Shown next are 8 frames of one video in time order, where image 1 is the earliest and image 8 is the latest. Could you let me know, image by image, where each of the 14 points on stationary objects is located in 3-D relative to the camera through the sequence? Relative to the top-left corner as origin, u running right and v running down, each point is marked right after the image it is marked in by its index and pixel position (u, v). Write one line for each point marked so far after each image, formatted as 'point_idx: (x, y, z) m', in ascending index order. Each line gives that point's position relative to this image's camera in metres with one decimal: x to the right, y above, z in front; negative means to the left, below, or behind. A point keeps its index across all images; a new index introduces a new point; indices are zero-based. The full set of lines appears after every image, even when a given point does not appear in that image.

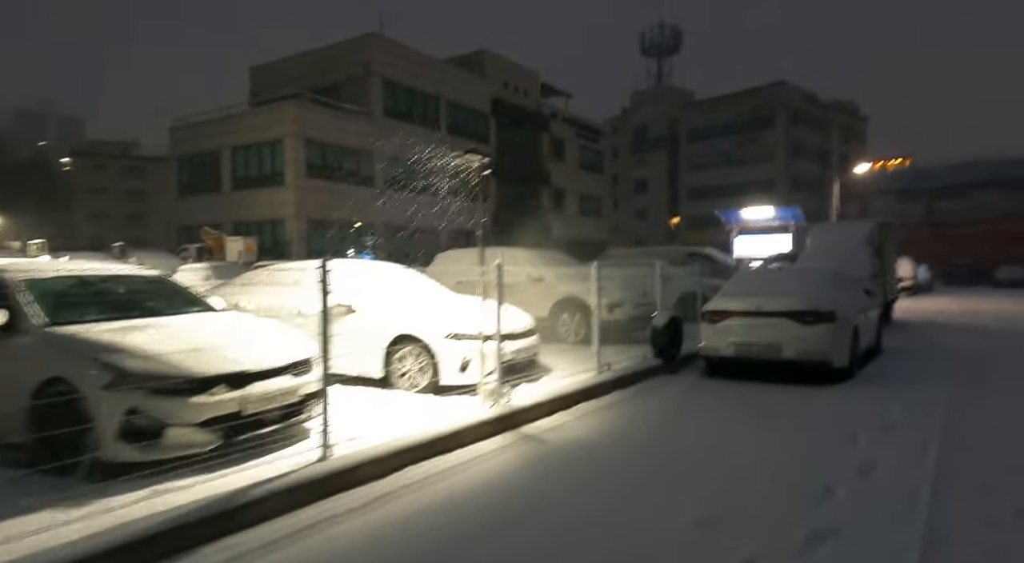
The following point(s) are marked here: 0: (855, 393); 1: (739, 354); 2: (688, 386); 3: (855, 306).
0: (+3.7, -1.3, +7.0) m
1: (+2.6, -0.9, +7.7) m
2: (+2.0, -1.2, +7.5) m
3: (+4.5, -0.3, +8.5) m
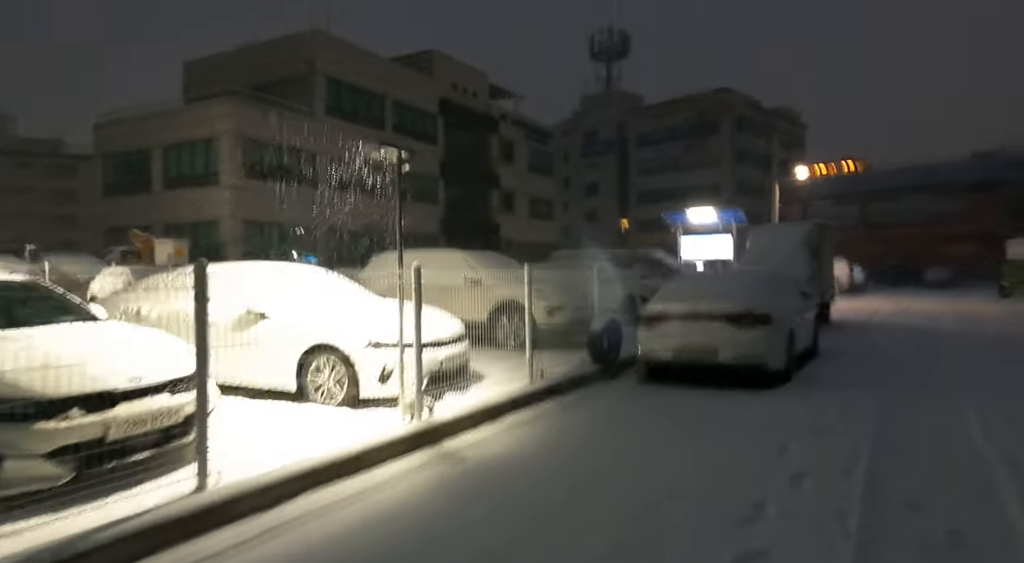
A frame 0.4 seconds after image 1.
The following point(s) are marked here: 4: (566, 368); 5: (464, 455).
0: (+2.9, -1.3, +7.0) m
1: (+1.9, -0.9, +7.6) m
2: (+1.2, -1.2, +7.3) m
3: (+3.6, -0.4, +8.5) m
4: (+0.6, -1.1, +7.8) m
5: (-0.3, -1.2, +4.4) m
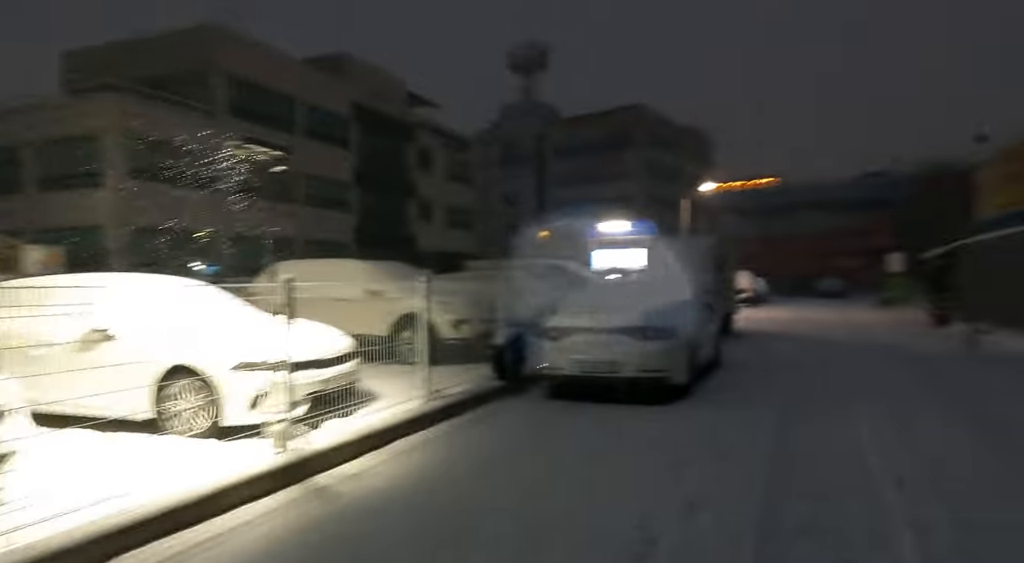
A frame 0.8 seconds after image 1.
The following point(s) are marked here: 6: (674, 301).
0: (+1.9, -1.4, +6.9) m
1: (+0.8, -1.1, +7.4) m
2: (+0.2, -1.4, +7.0) m
3: (+2.4, -0.5, +8.6) m
4: (-0.5, -1.2, +7.5) m
5: (-1.1, -1.3, +4.0) m
6: (+2.1, -0.3, +8.5) m
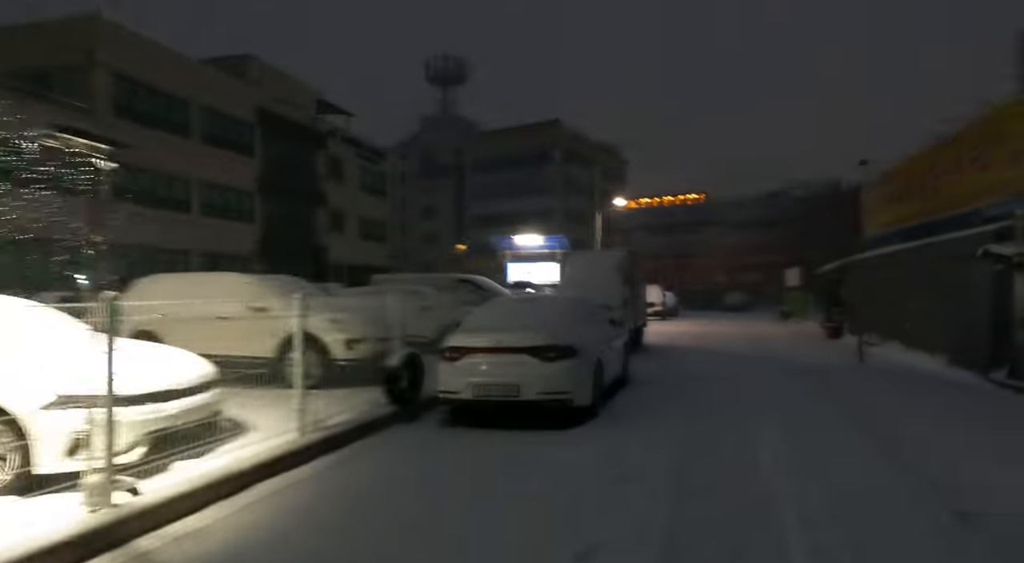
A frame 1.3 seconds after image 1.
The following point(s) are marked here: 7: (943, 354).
0: (+0.8, -1.6, +6.6) m
1: (-0.4, -1.3, +7.0) m
2: (-0.9, -1.6, +6.5) m
3: (+1.1, -0.7, +8.3) m
4: (-1.6, -1.4, +6.9) m
5: (-1.7, -1.4, +3.3) m
6: (+0.8, -0.5, +8.2) m
7: (+8.6, -1.5, +12.9) m
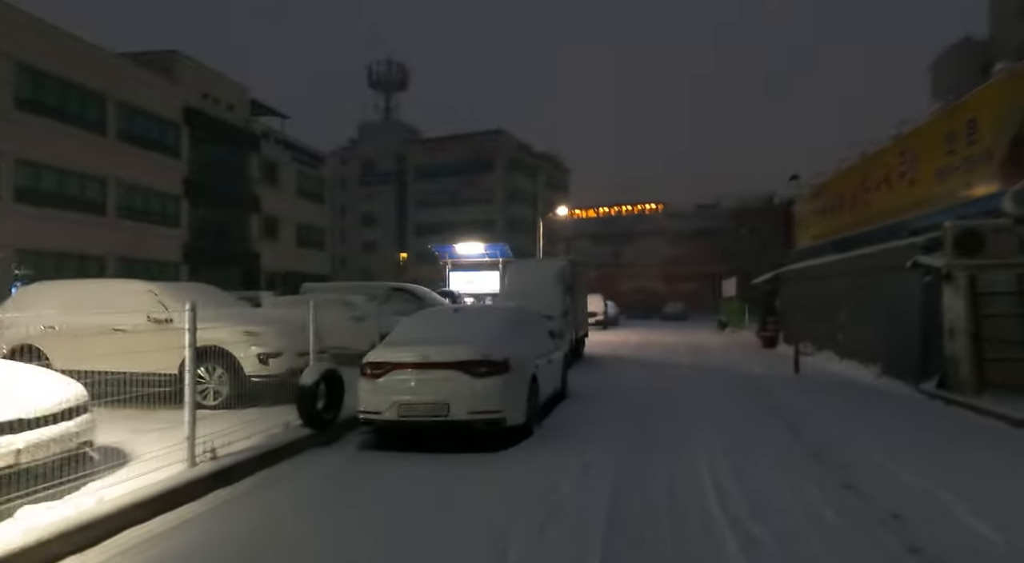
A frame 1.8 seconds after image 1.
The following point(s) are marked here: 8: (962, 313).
0: (+0.1, -1.7, +6.1) m
1: (-1.1, -1.4, +6.4) m
2: (-1.6, -1.6, +5.9) m
3: (+0.3, -0.9, +7.9) m
4: (-2.3, -1.5, +6.2) m
5: (-2.1, -1.4, +2.7) m
6: (0.0, -0.6, +7.7) m
7: (+7.3, -1.7, +13.1) m
8: (+6.7, -0.5, +9.6) m
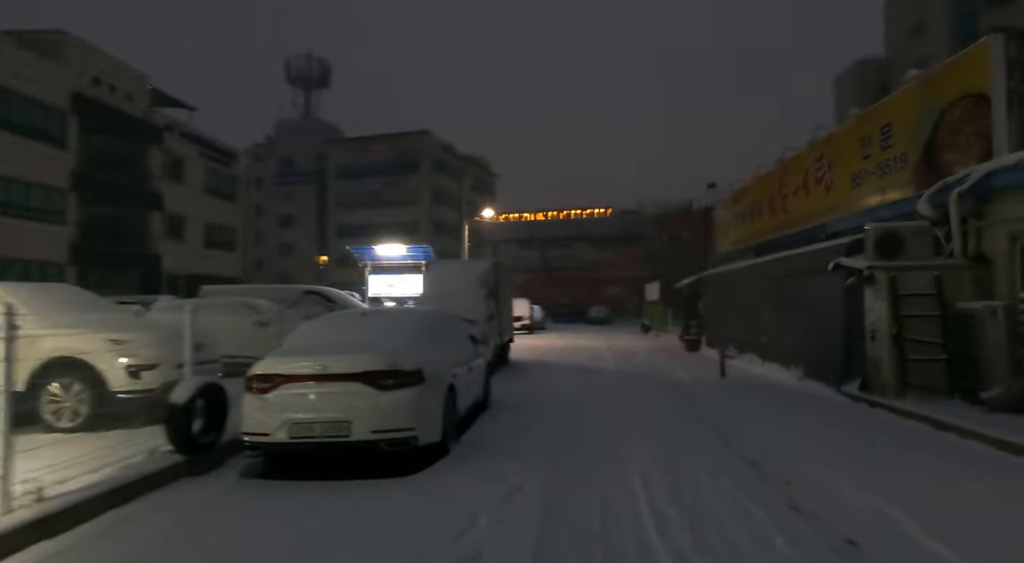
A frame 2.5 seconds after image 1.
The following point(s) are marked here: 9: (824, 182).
0: (-0.6, -1.7, +5.4) m
1: (-1.8, -1.3, +5.5) m
2: (-2.3, -1.6, +5.0) m
3: (-0.7, -0.9, +7.2) m
4: (-3.1, -1.4, +5.2) m
5: (-2.5, -1.4, +1.7) m
6: (-0.9, -0.6, +7.0) m
7: (+5.8, -1.7, +13.1) m
8: (+5.5, -0.5, +9.6) m
9: (+7.4, +2.4, +15.5) m
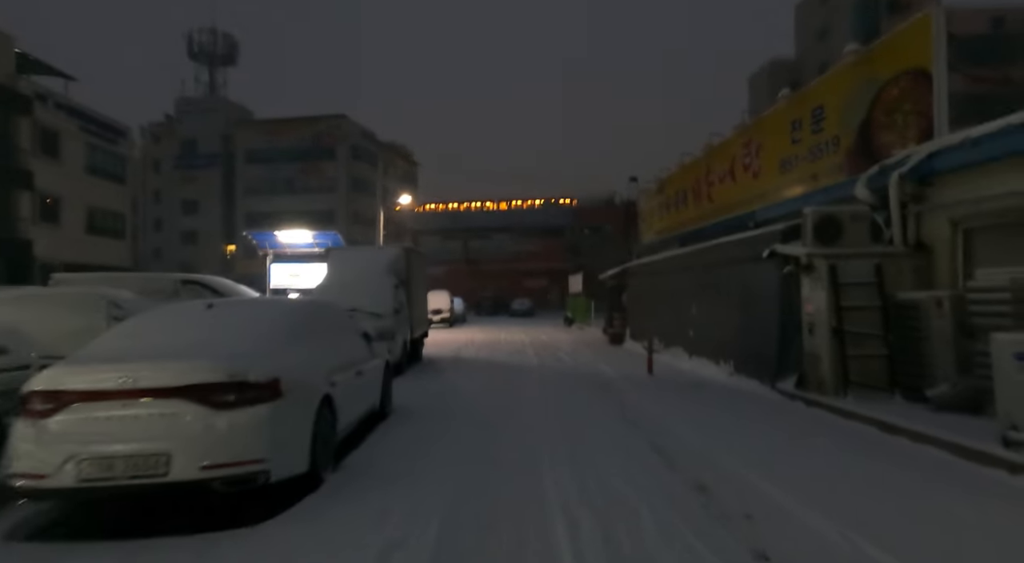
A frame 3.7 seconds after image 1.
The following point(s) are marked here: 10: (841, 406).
0: (-1.3, -1.6, +4.0) m
1: (-2.6, -1.2, +3.9) m
2: (-3.0, -1.5, +3.3) m
3: (-1.6, -0.7, +5.7) m
4: (-3.7, -1.3, +3.4) m
5: (-2.7, -1.3, +0.1) m
6: (-1.8, -0.5, +5.5) m
7: (+4.1, -1.5, +12.4) m
8: (+4.2, -0.3, +8.9) m
9: (+5.5, +2.6, +14.9) m
10: (+4.3, -1.6, +8.5) m
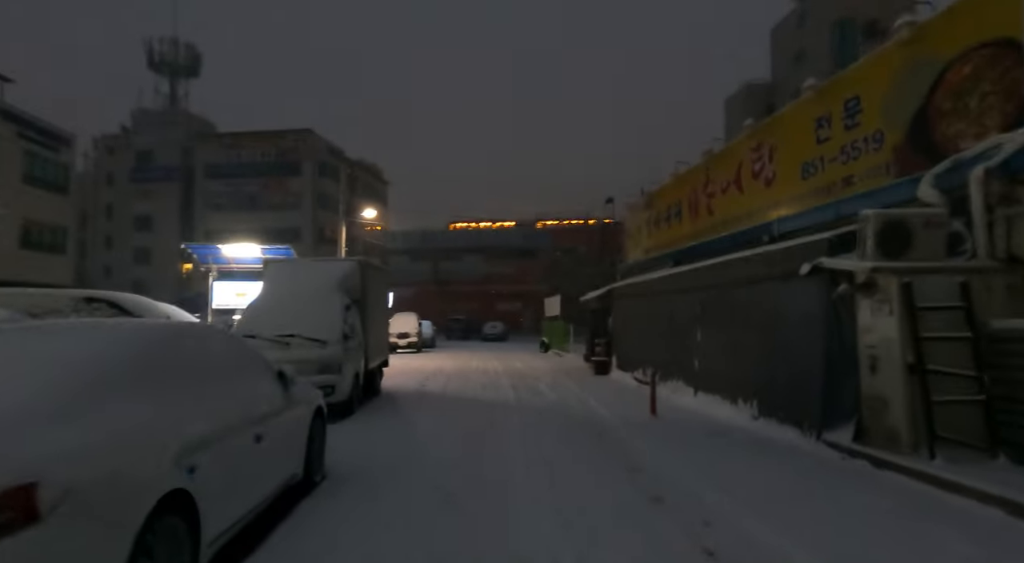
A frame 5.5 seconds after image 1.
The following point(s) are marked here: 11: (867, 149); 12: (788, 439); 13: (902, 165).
0: (-1.4, -1.6, +1.6) m
1: (-2.6, -1.2, +1.6) m
2: (-2.9, -1.5, +1.0) m
3: (-1.7, -0.8, +3.4) m
4: (-3.7, -1.3, +1.0) m
5: (-2.6, -1.2, -2.3) m
6: (-1.9, -0.5, +3.2) m
7: (+3.7, -1.9, +10.3) m
8: (+4.0, -0.6, +6.8) m
9: (+5.0, +2.1, +13.0) m
10: (+4.1, -1.8, +6.4) m
11: (+5.3, +2.0, +9.7) m
12: (+3.6, -2.0, +8.4) m
13: (+5.4, +1.6, +9.0) m
